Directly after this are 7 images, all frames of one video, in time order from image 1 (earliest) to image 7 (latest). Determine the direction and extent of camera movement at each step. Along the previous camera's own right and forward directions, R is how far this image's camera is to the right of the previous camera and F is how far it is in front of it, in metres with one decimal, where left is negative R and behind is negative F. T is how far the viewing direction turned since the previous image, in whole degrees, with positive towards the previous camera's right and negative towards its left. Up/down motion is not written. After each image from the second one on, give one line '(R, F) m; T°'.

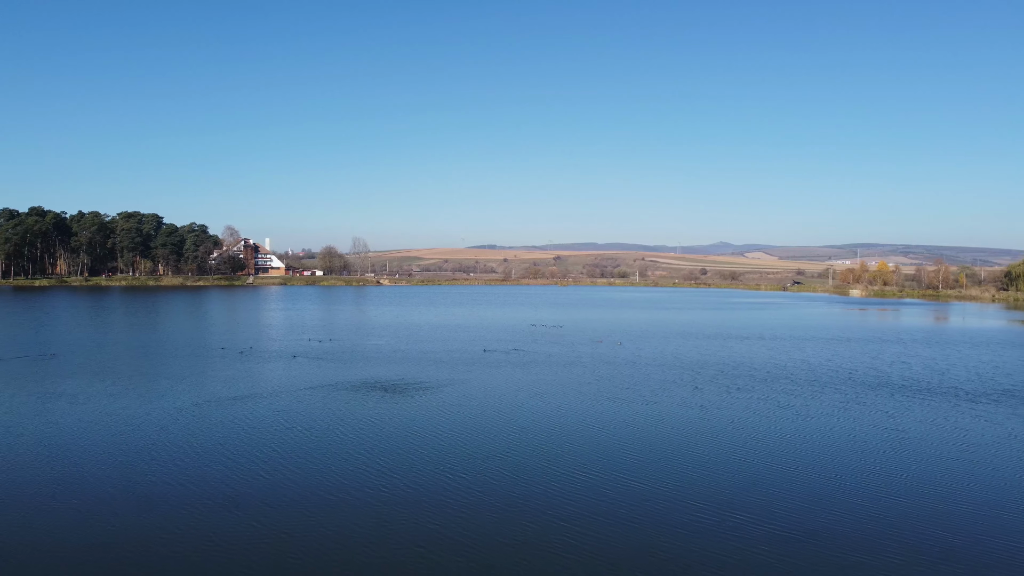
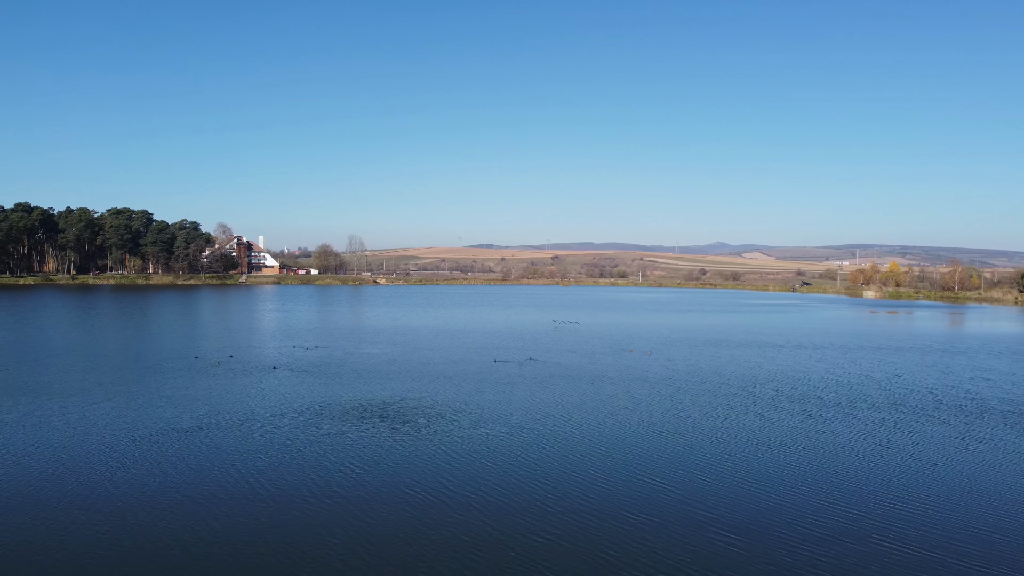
(-0.5, +3.0) m; 0°
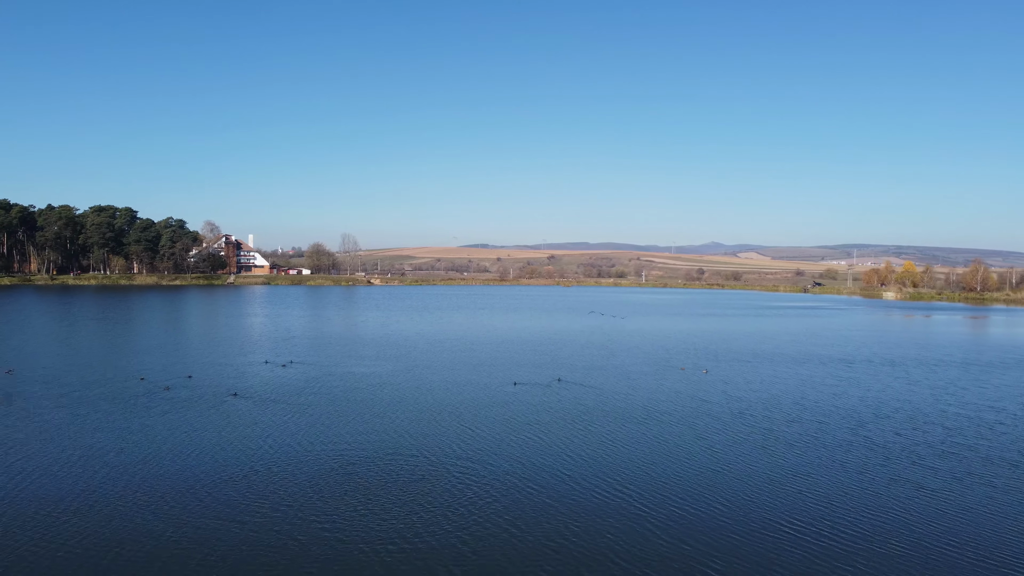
(-0.6, +4.1) m; 0°
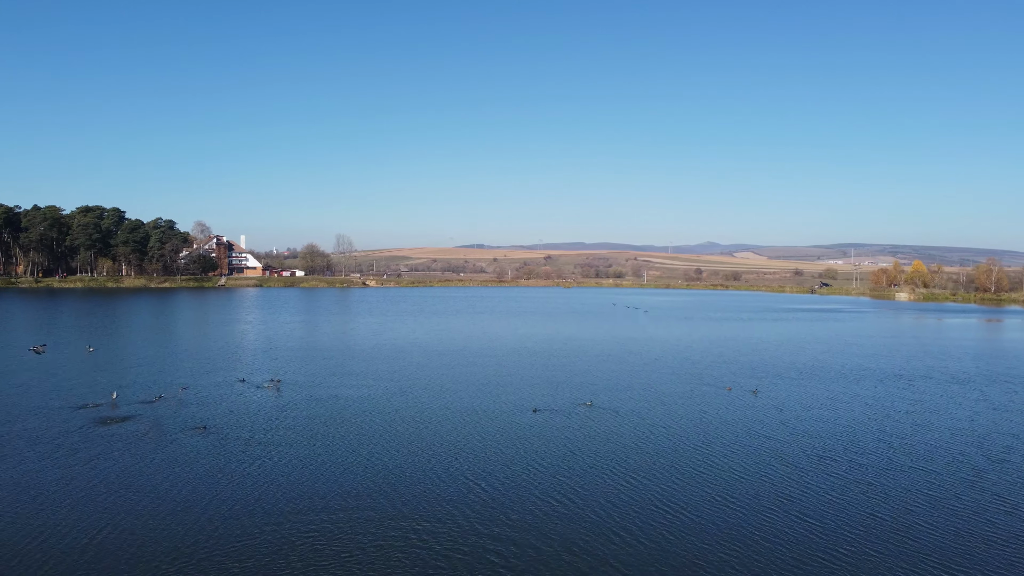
(-0.4, +2.7) m; 0°
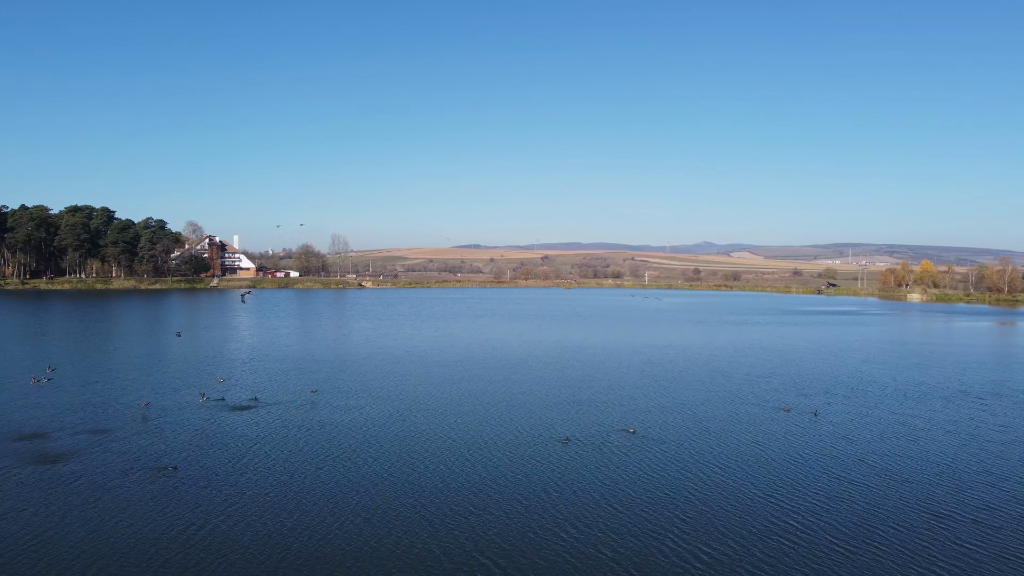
(-0.4, +2.3) m; 0°
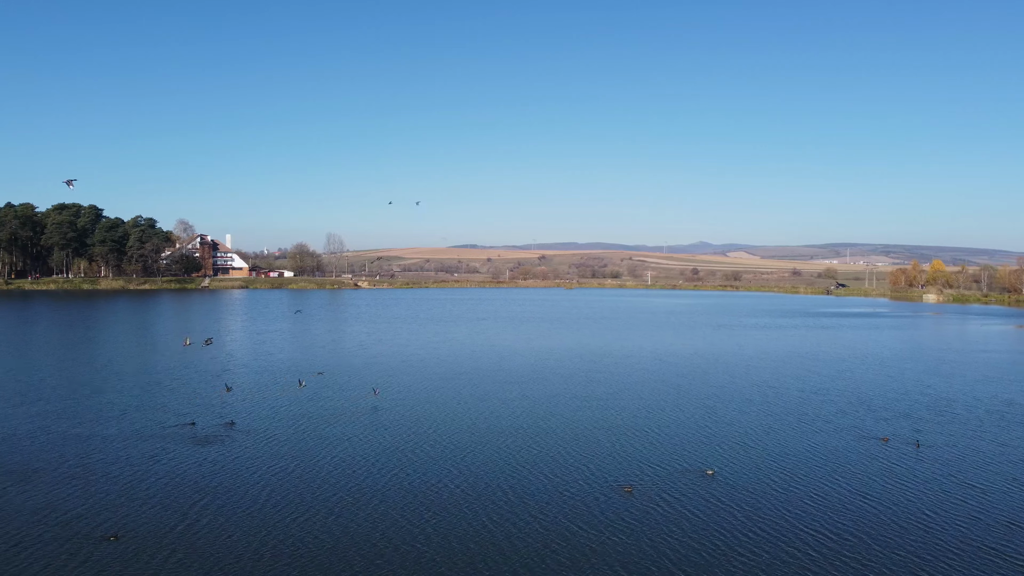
(-0.5, +2.7) m; 0°
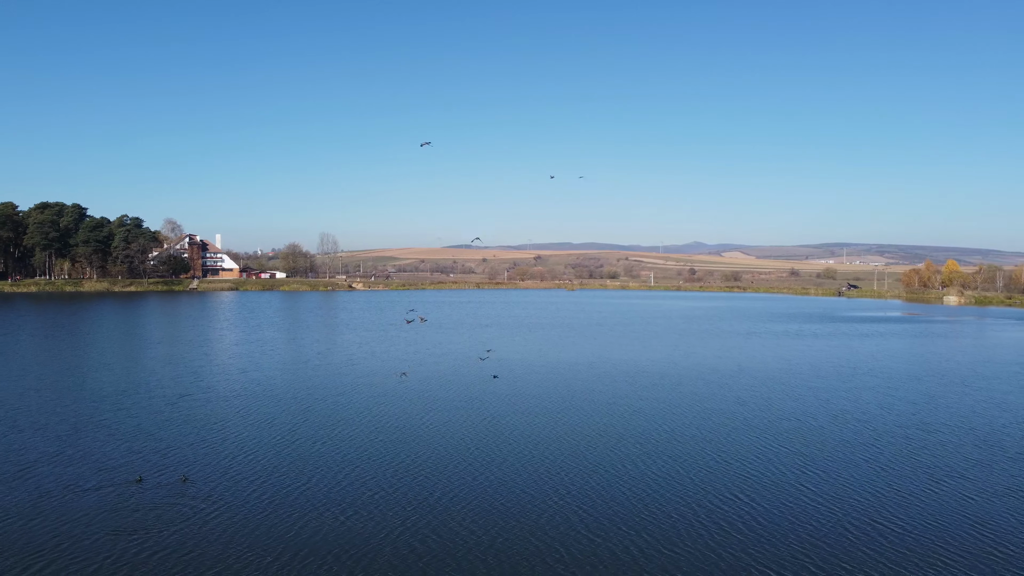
(-0.7, +3.3) m; 0°
